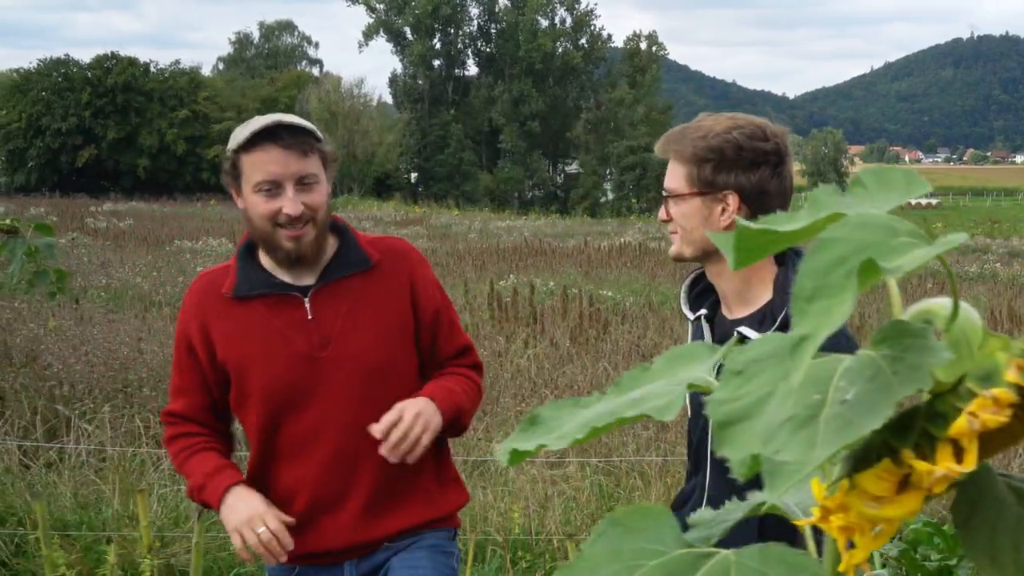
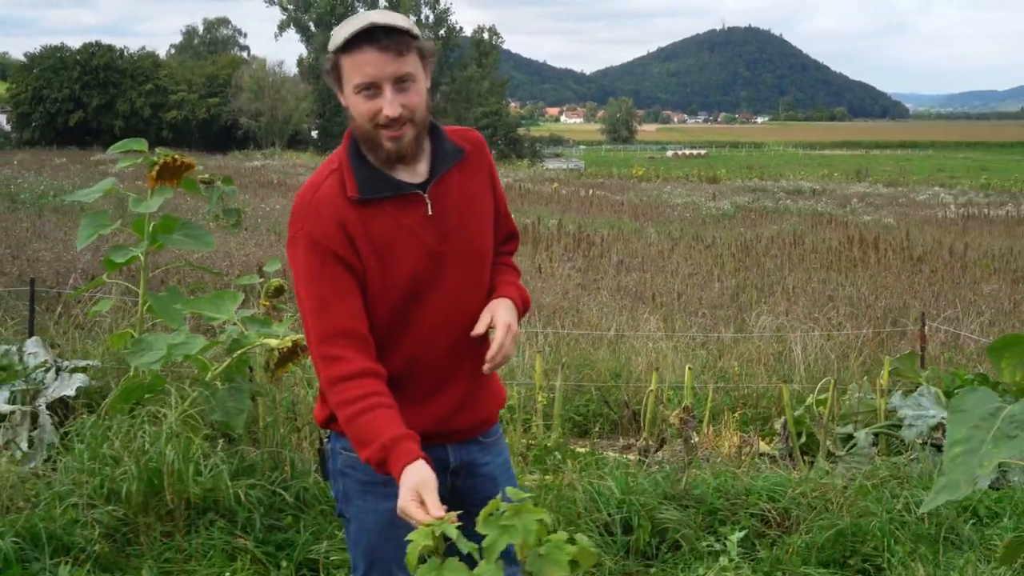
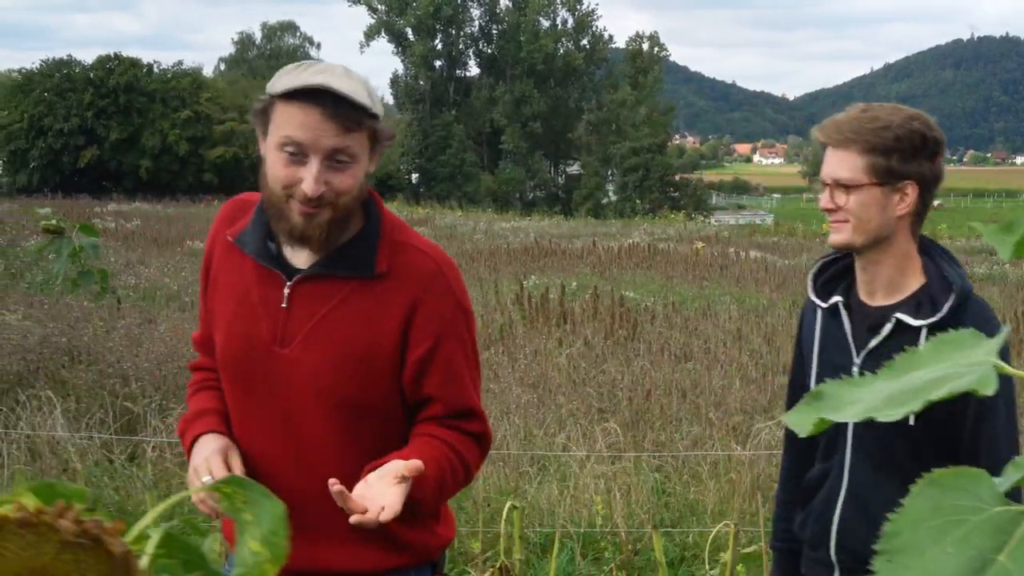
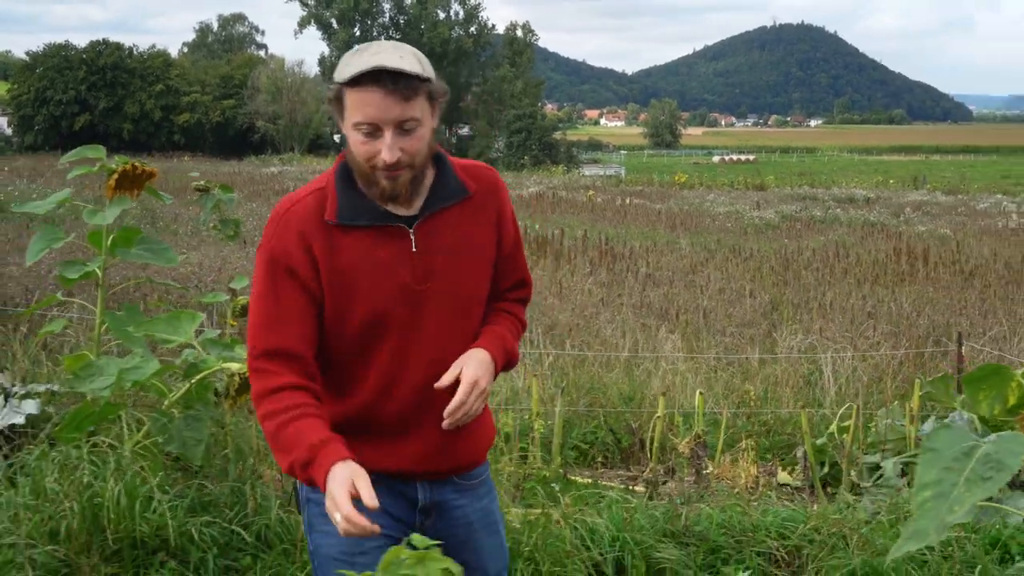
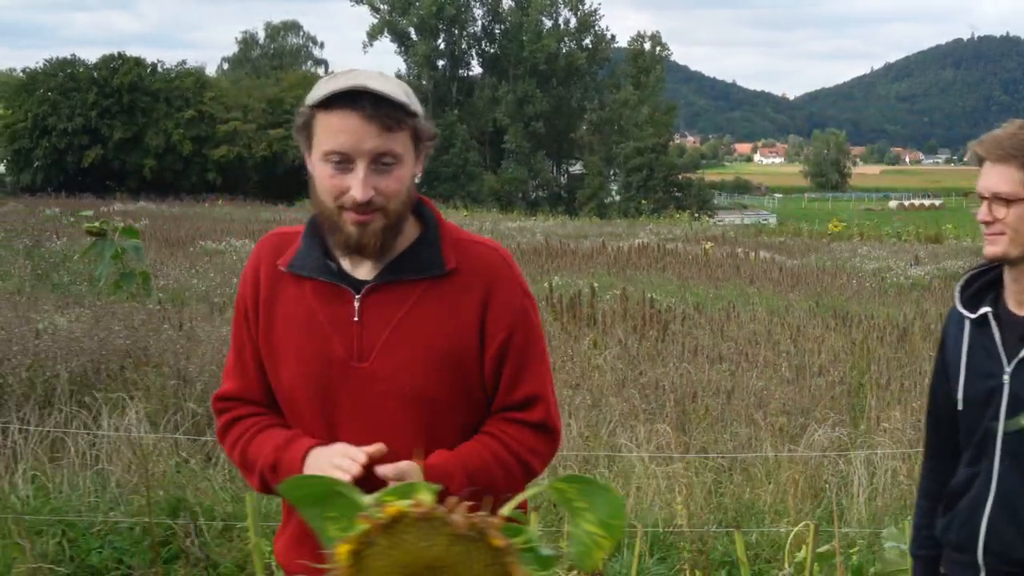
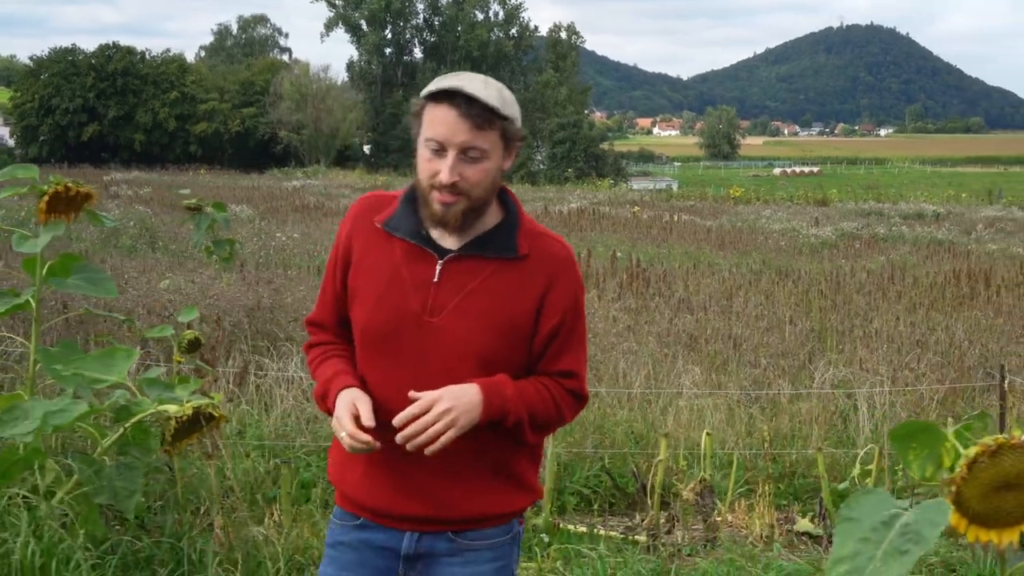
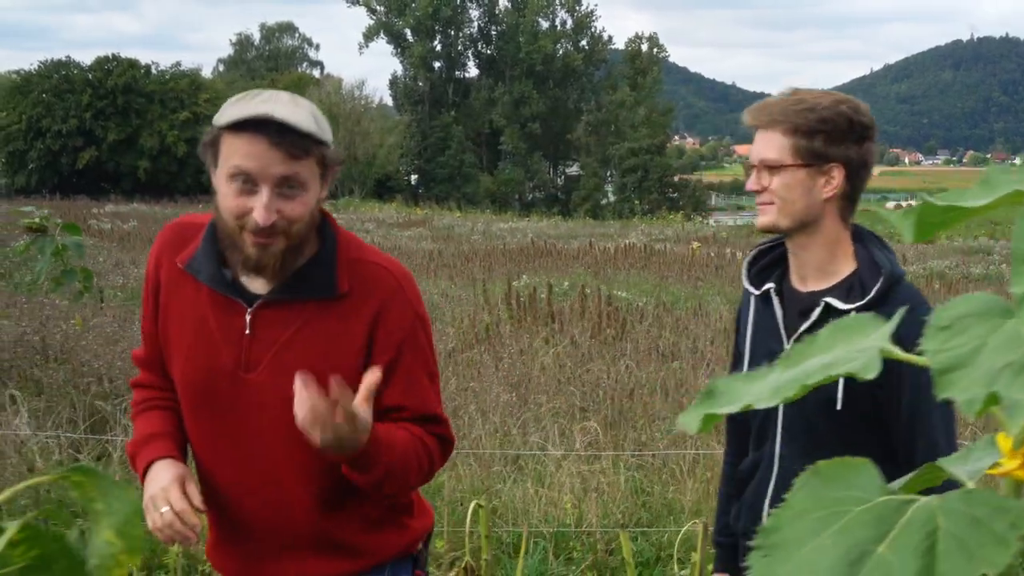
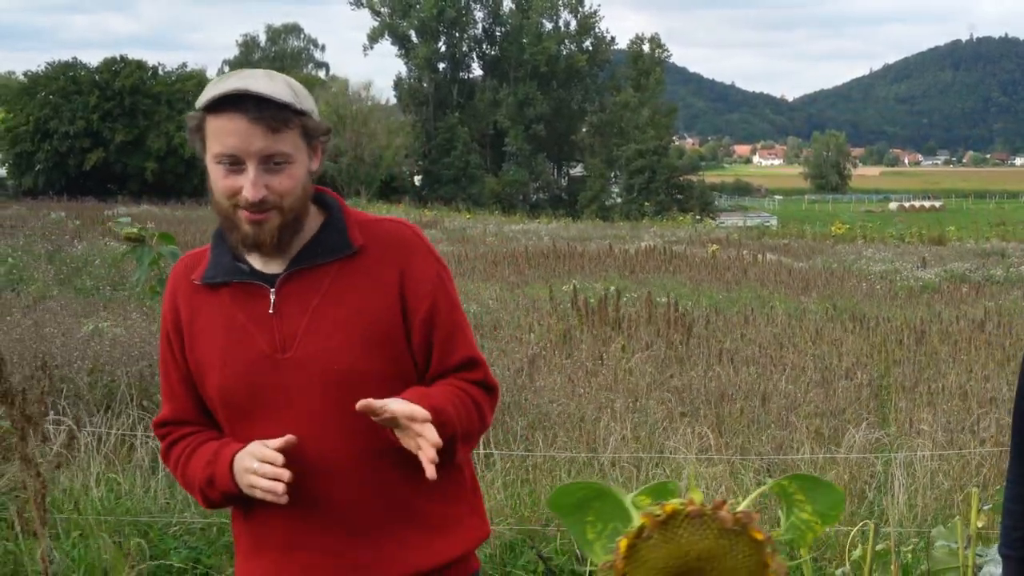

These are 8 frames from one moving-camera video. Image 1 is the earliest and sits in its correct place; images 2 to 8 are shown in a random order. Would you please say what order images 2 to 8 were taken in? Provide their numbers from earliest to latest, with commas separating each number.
7, 3, 5, 8, 6, 4, 2
